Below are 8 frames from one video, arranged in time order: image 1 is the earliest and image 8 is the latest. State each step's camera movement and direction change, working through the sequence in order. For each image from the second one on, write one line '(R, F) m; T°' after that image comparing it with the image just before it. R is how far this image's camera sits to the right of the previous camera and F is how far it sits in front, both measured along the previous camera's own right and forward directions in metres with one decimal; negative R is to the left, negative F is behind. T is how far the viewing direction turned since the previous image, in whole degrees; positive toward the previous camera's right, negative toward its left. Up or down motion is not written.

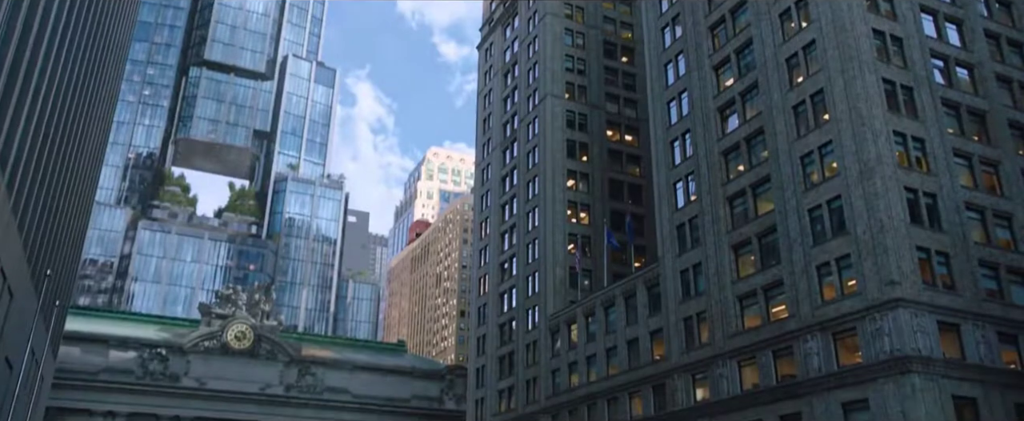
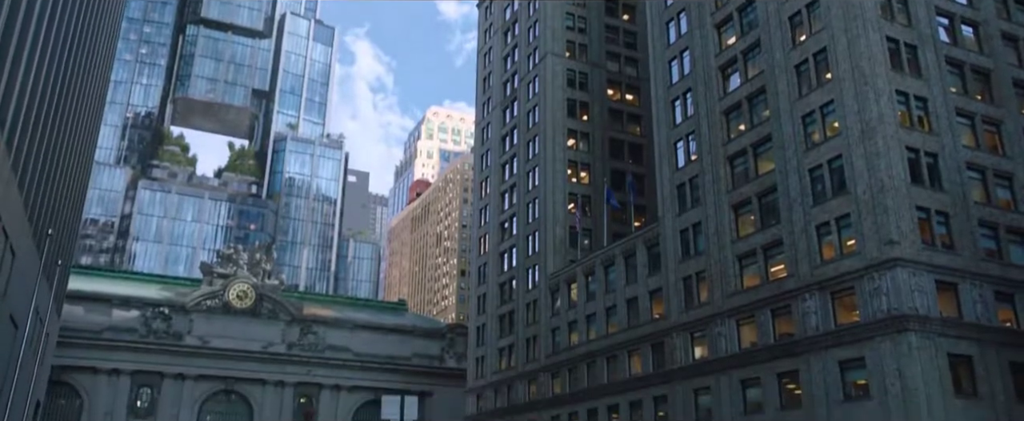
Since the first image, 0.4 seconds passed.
(0.0, 0.0) m; 0°
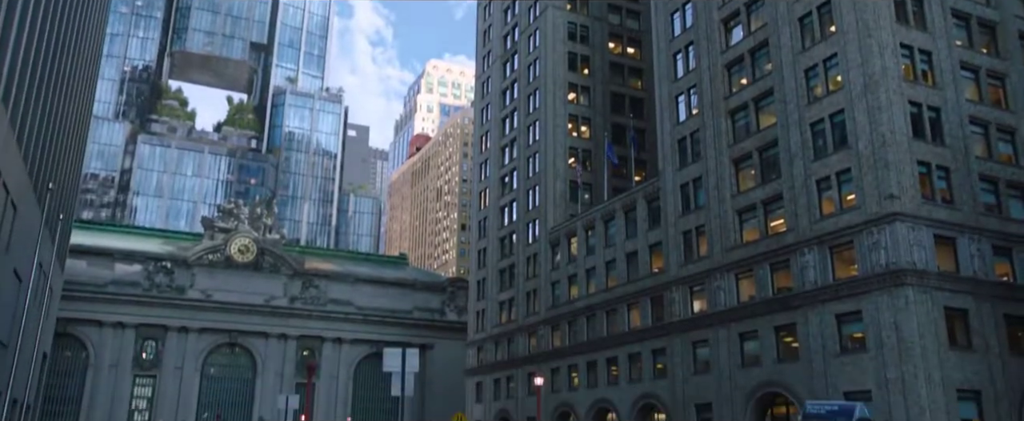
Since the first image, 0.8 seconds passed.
(0.0, 0.0) m; 0°
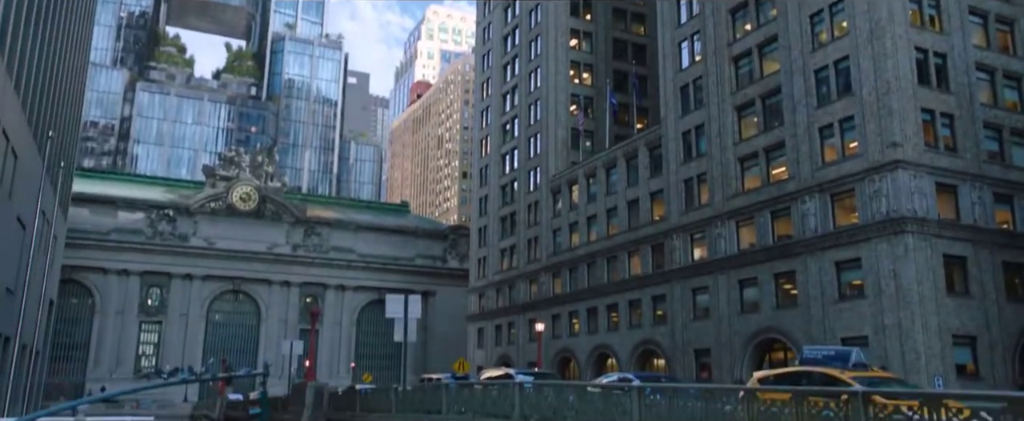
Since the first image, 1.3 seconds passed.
(0.0, 0.0) m; 0°
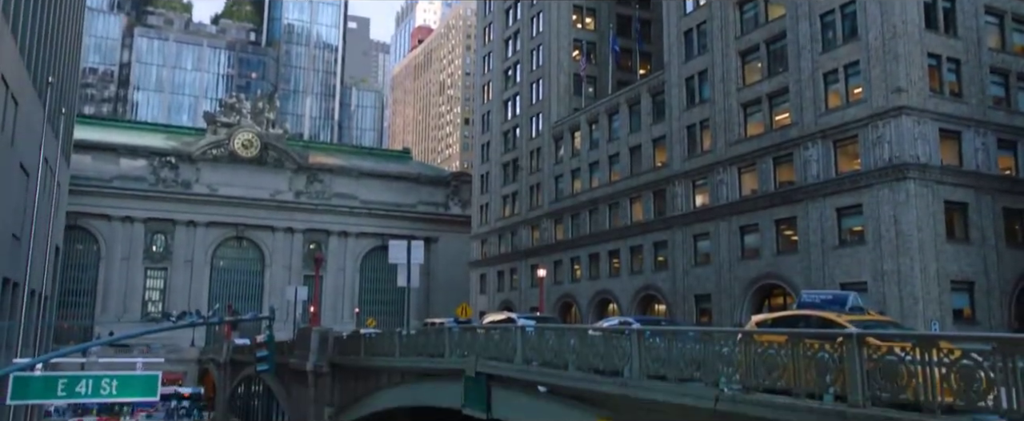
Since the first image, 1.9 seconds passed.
(0.0, -0.1) m; 0°
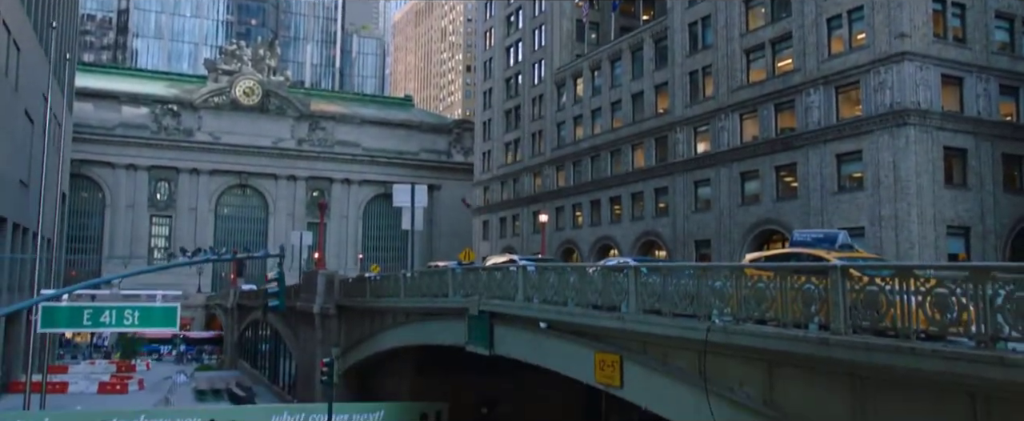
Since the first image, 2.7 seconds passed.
(0.0, -0.4) m; 0°
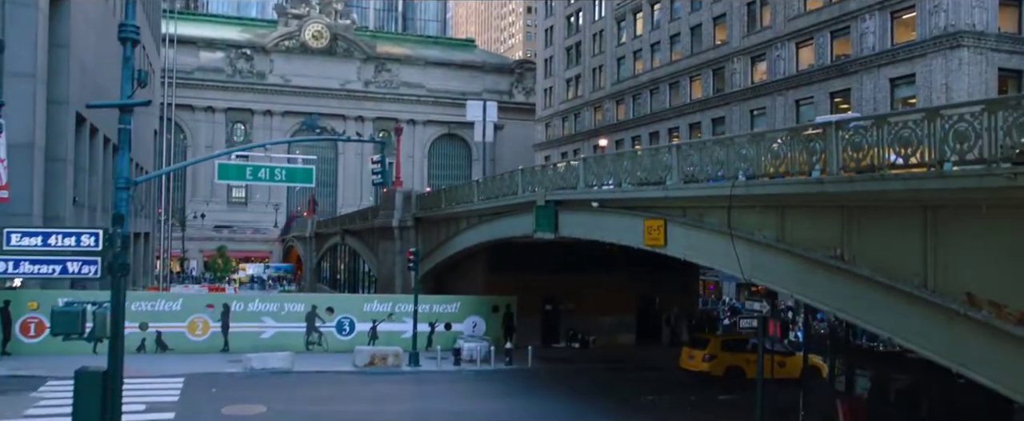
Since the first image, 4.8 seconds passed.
(0.0, -3.0) m; -4°
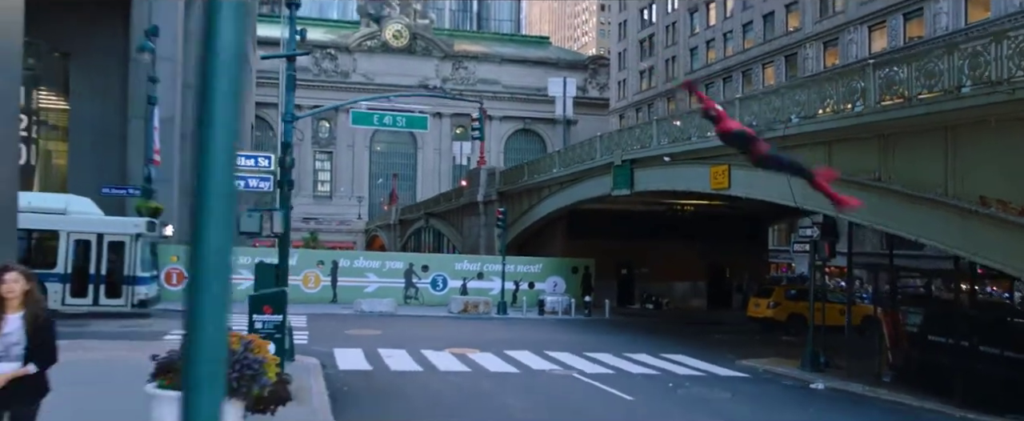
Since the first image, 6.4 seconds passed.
(-0.2, -2.6) m; -5°
